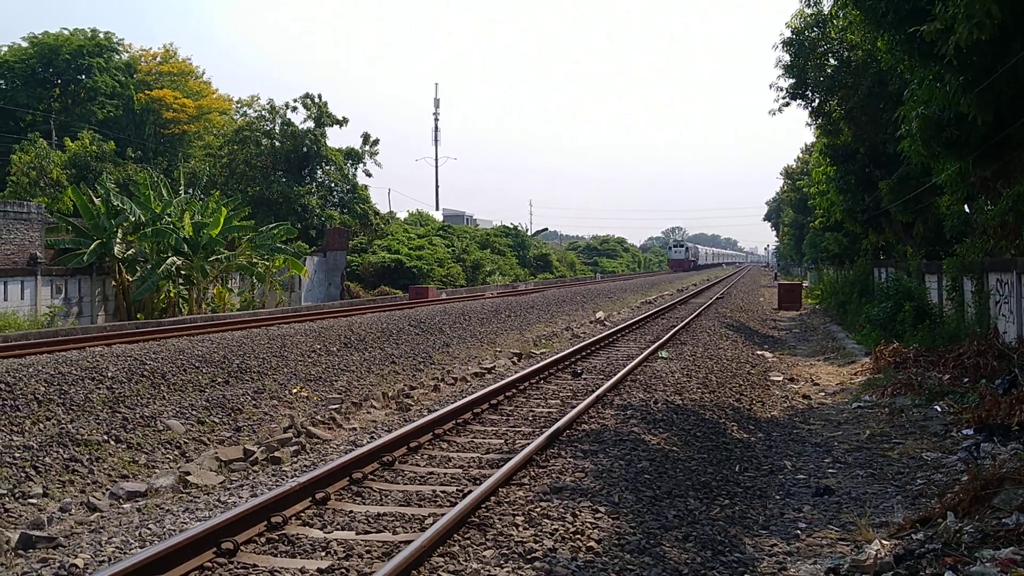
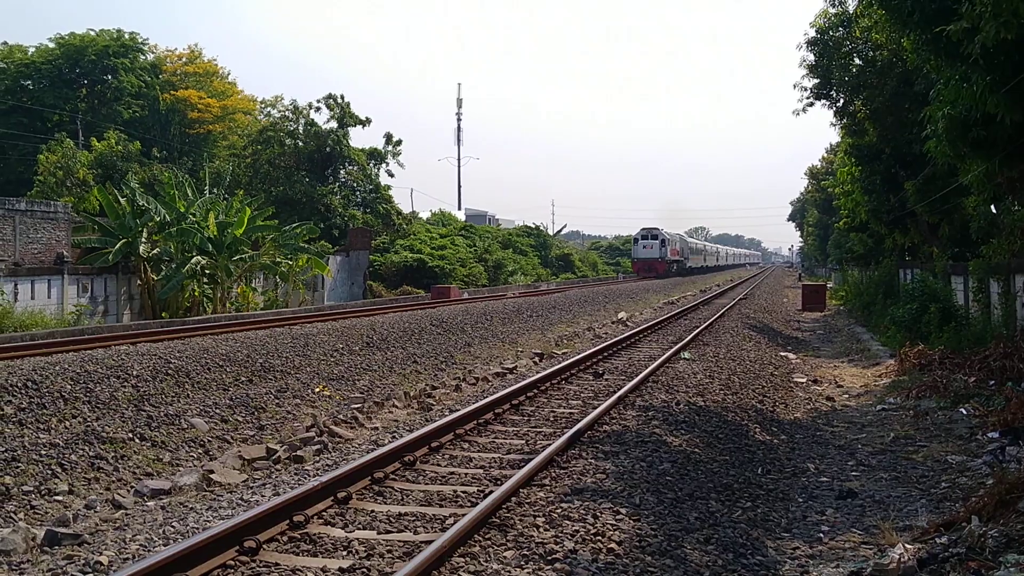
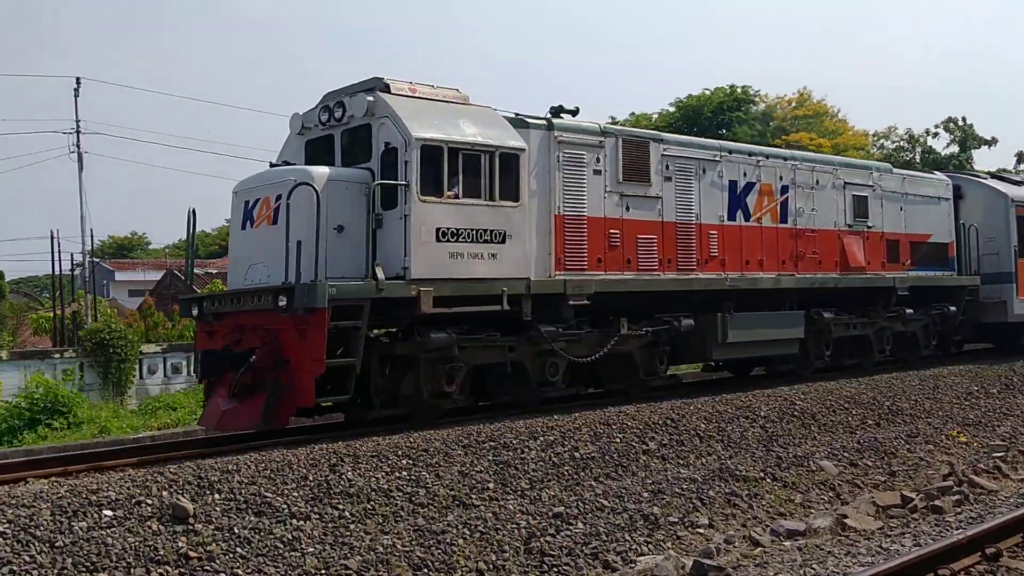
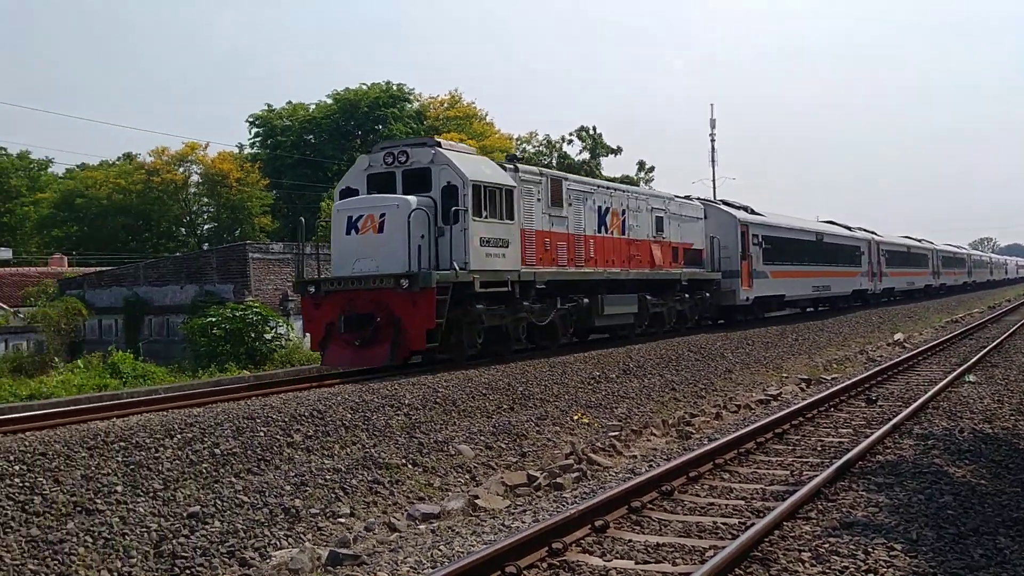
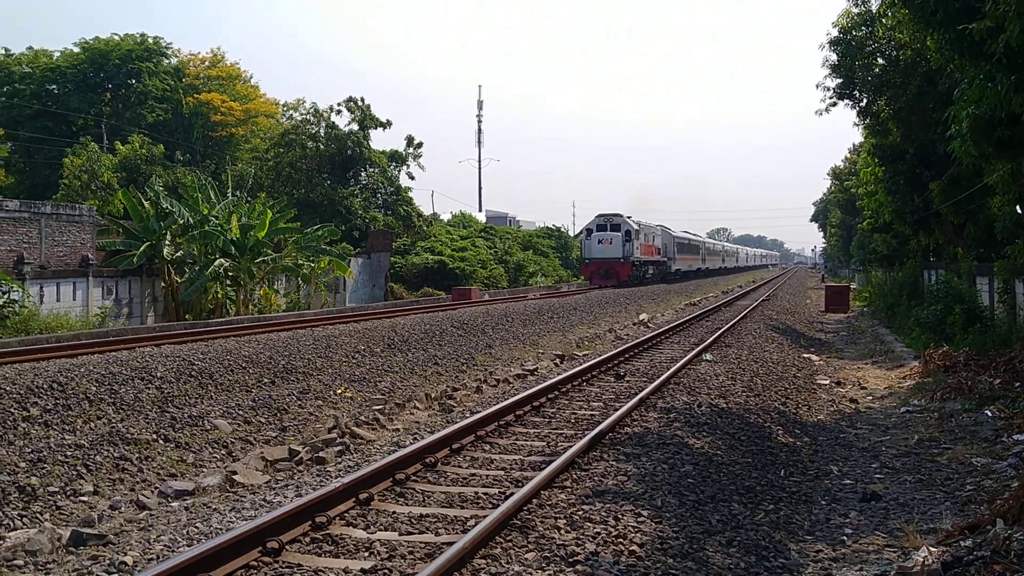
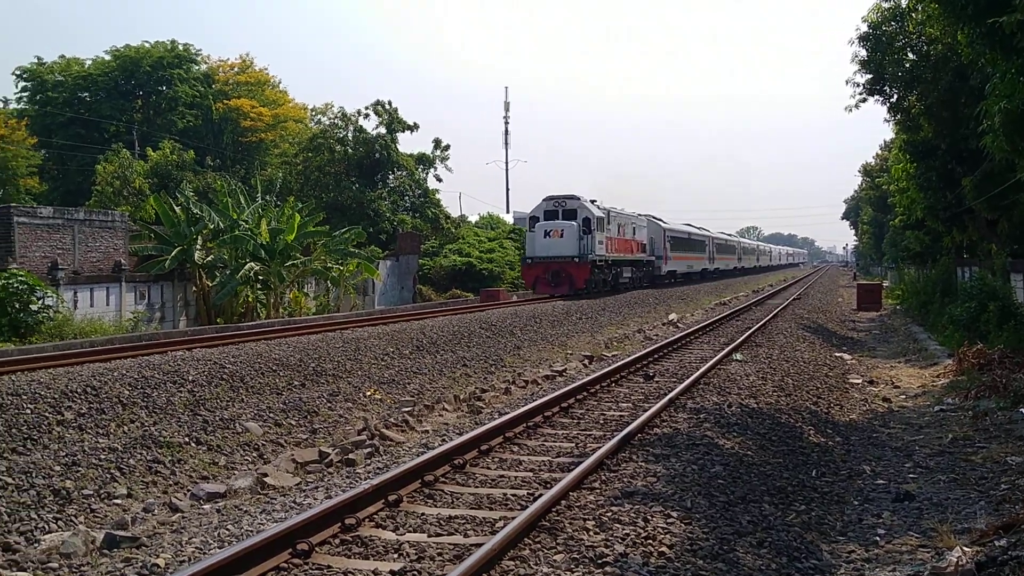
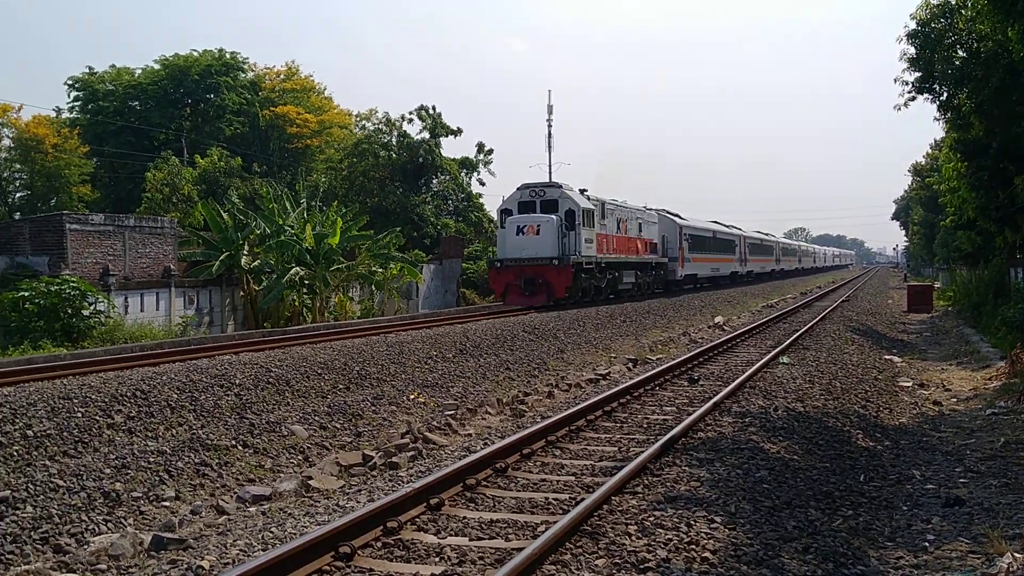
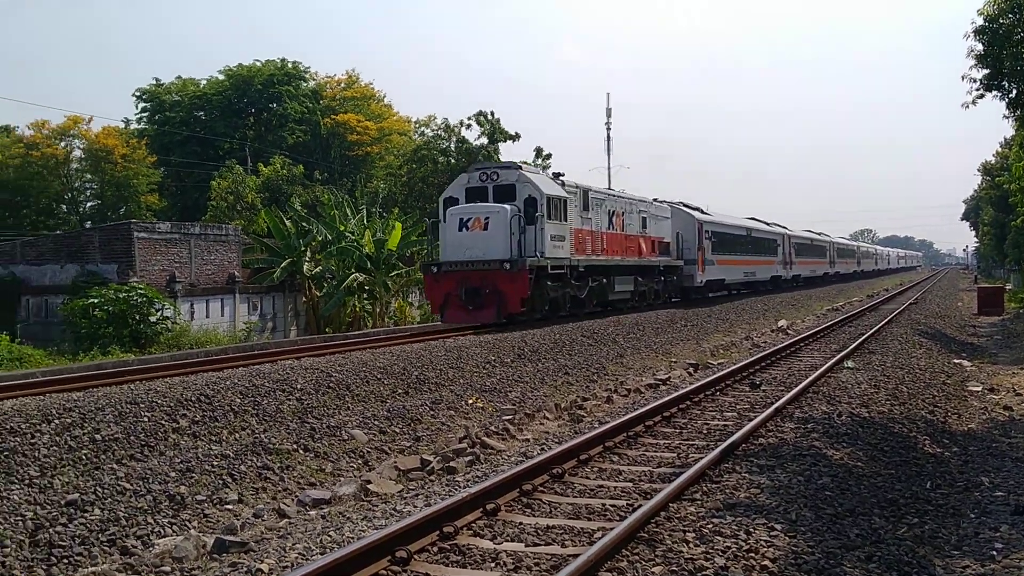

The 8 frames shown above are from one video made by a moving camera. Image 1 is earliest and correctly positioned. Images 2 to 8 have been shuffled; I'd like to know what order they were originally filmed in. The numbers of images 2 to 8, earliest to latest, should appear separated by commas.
2, 5, 6, 7, 8, 4, 3
